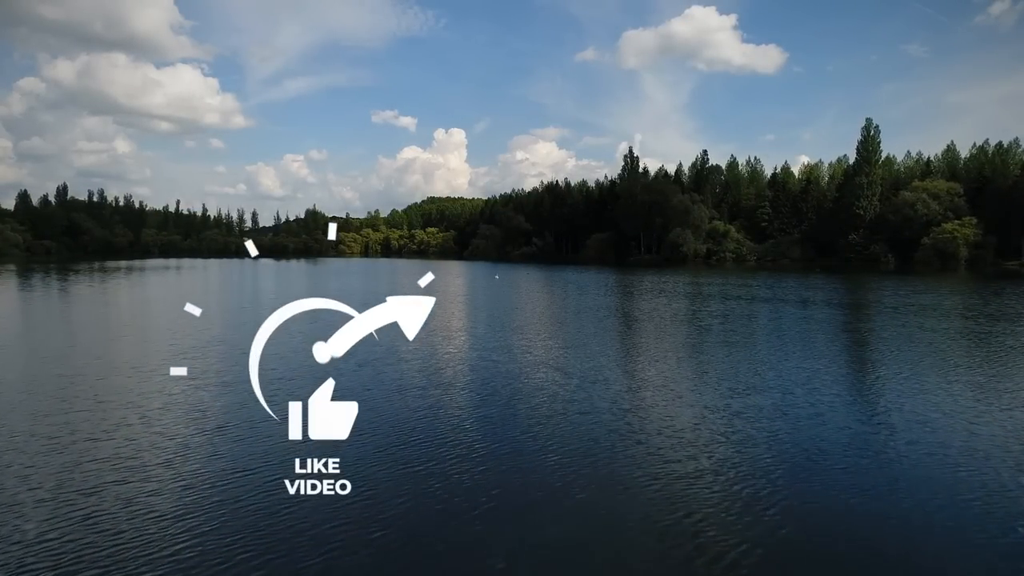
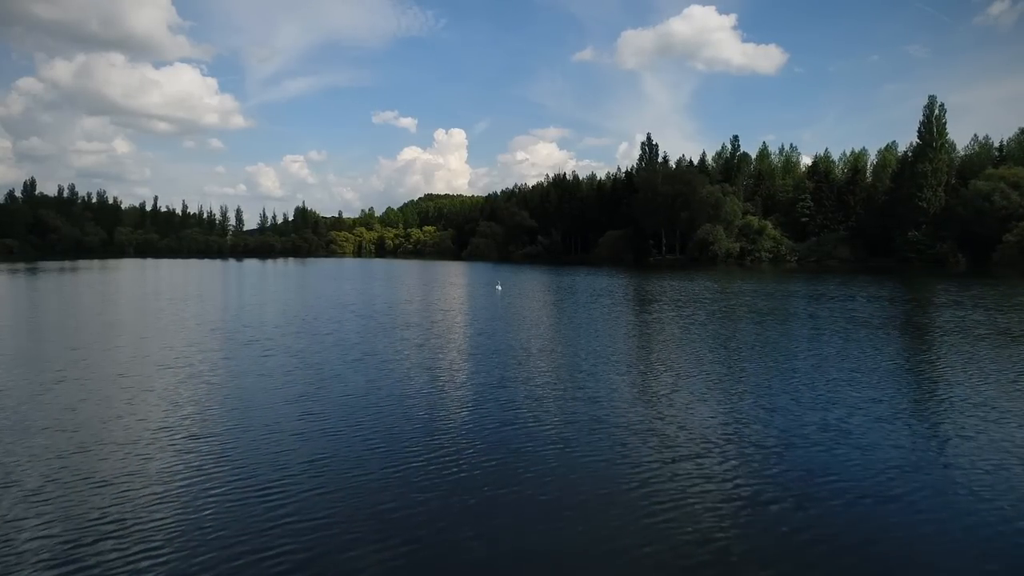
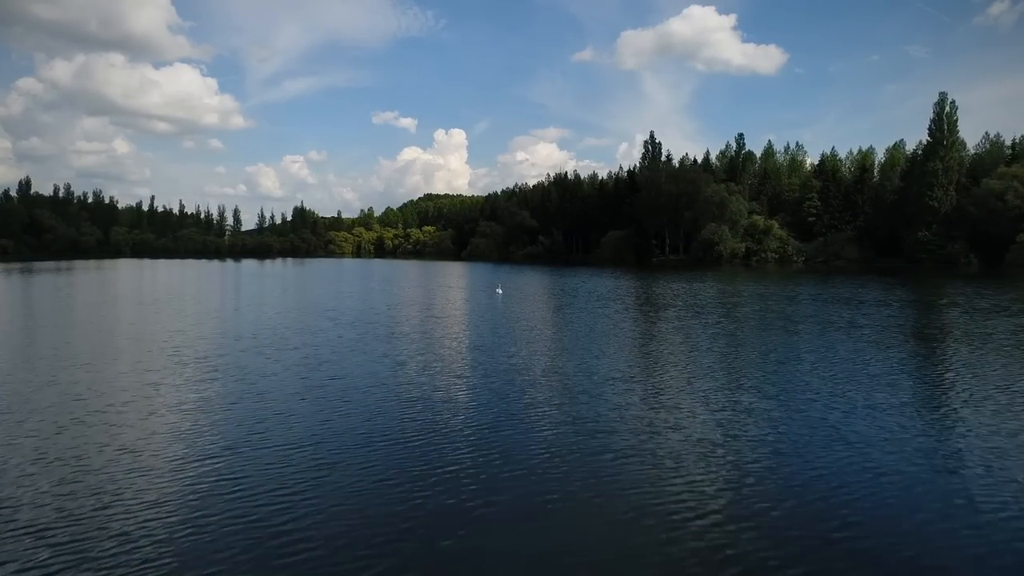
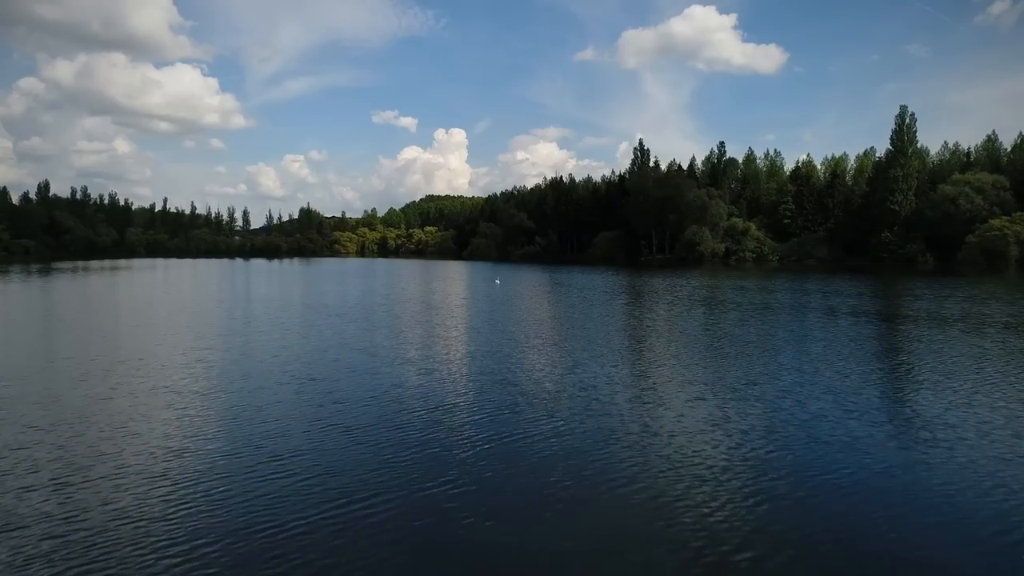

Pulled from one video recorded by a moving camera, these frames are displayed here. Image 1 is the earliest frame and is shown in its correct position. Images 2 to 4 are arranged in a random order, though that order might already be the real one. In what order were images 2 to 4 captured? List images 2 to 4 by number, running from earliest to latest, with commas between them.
4, 2, 3
